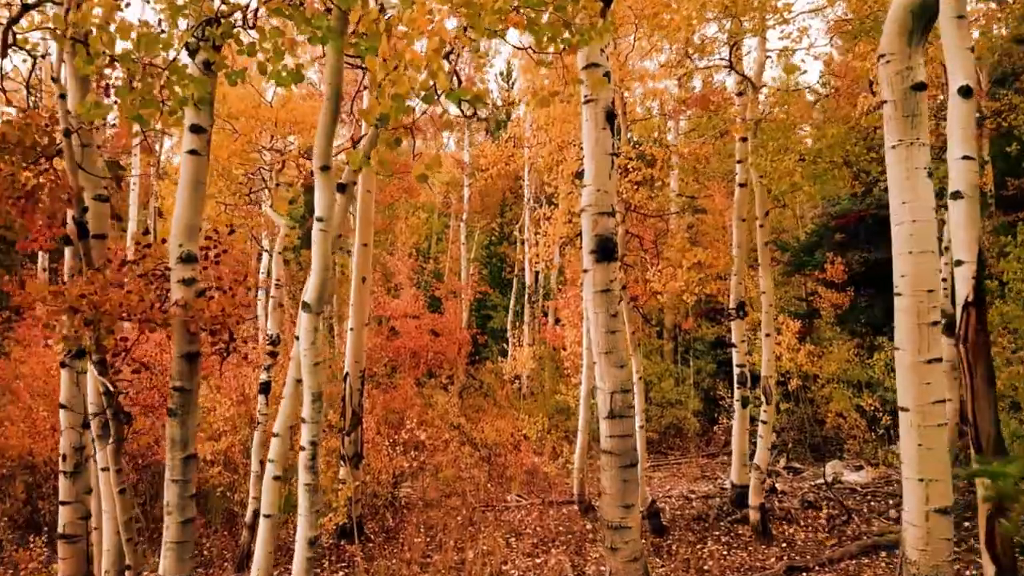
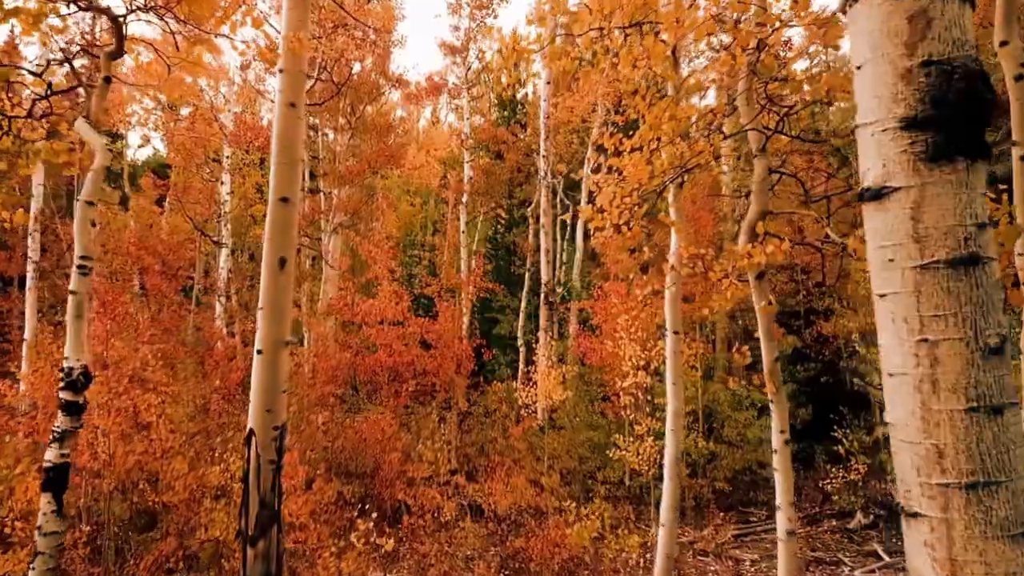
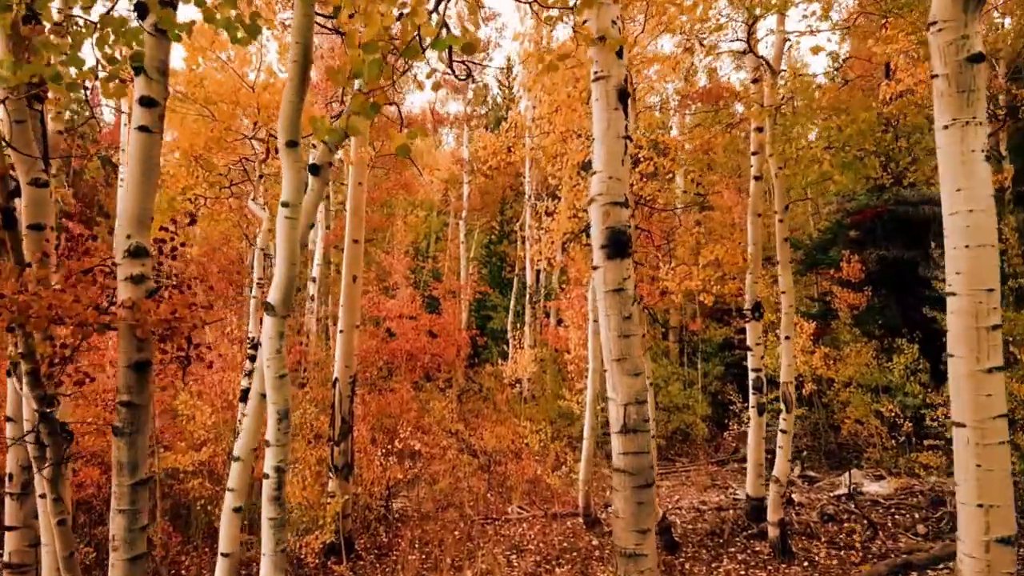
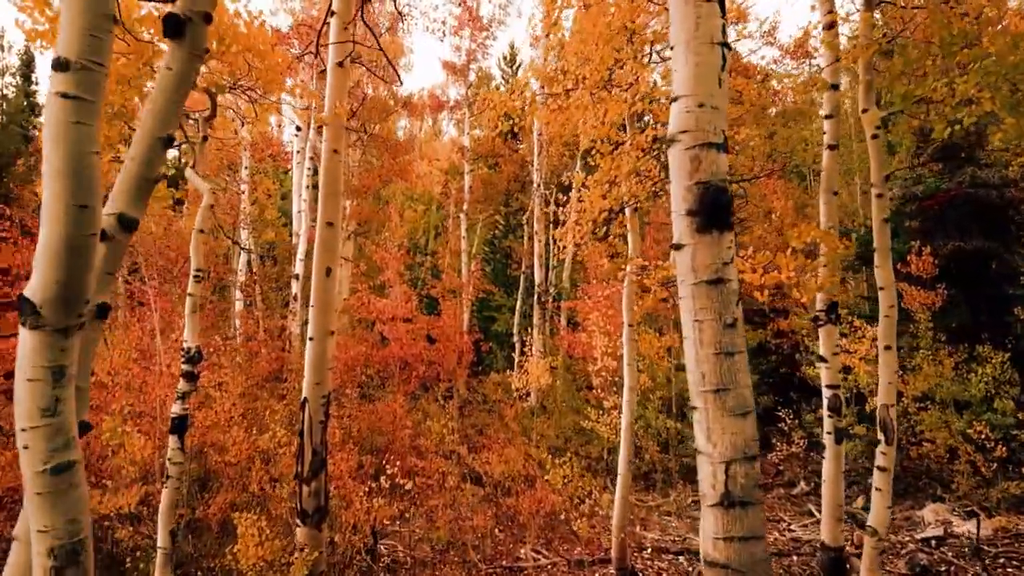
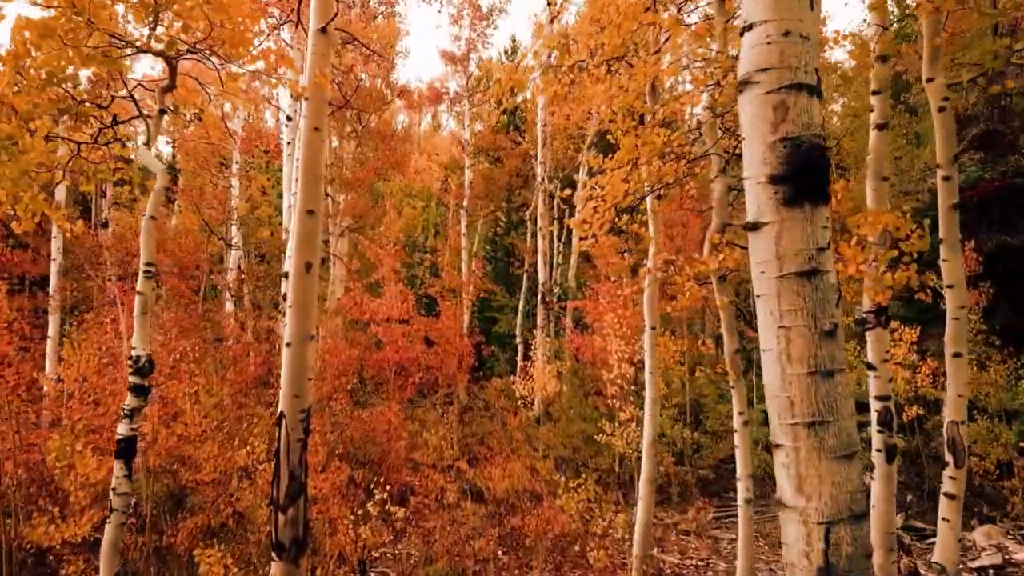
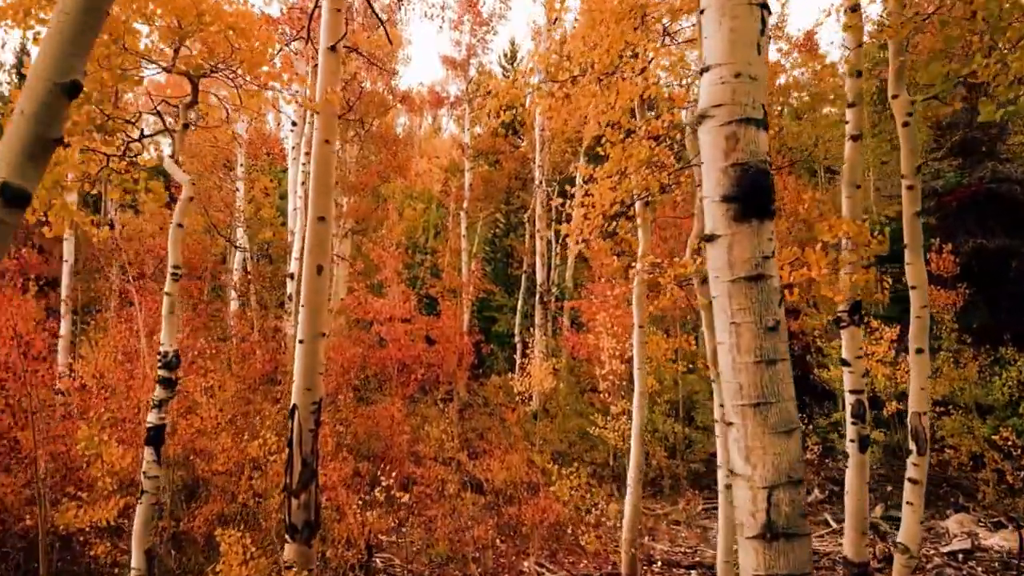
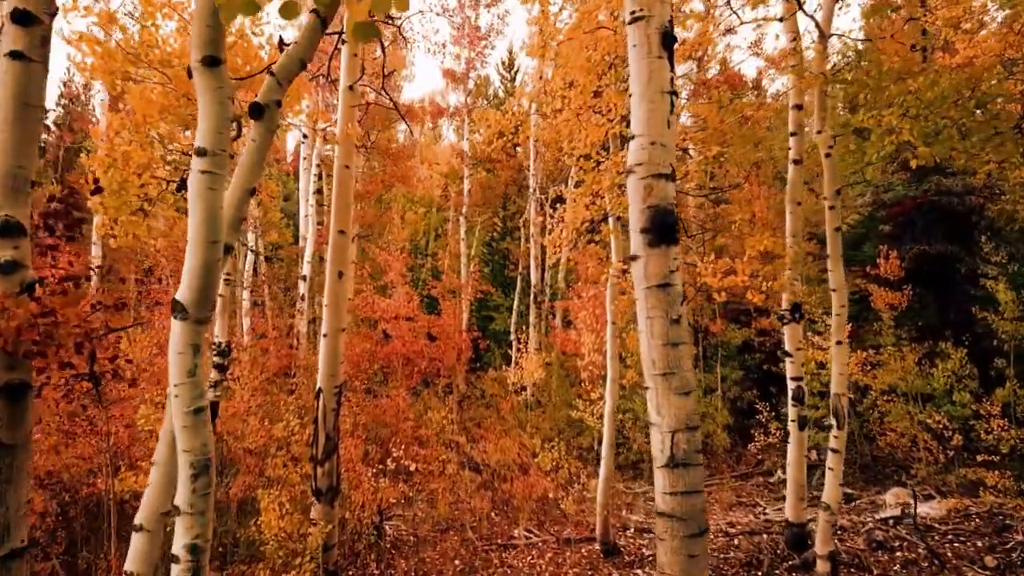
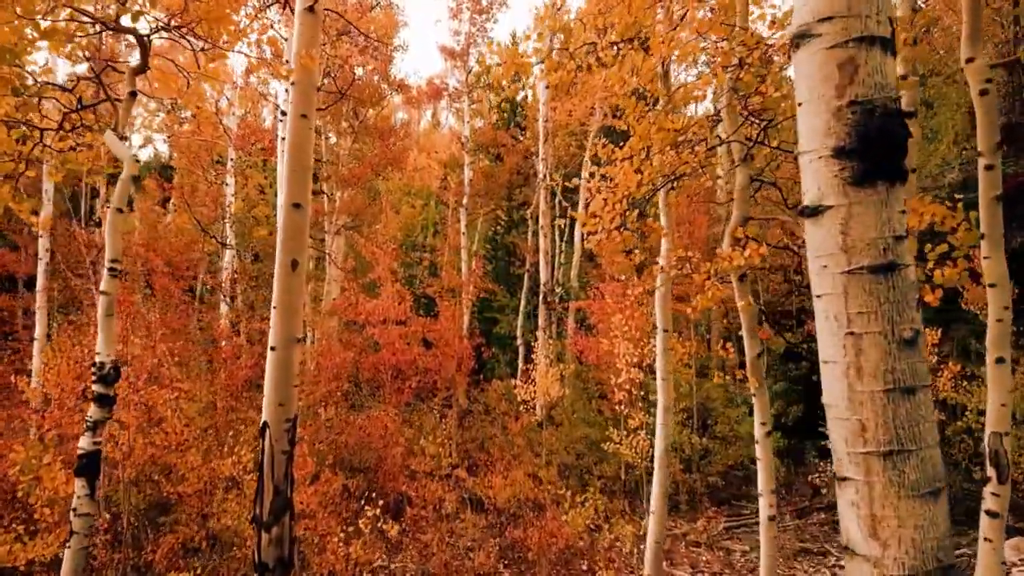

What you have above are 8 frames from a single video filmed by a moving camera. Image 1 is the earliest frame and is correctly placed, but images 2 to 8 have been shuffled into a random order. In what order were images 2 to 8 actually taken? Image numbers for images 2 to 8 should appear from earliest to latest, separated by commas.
3, 7, 4, 6, 5, 8, 2
